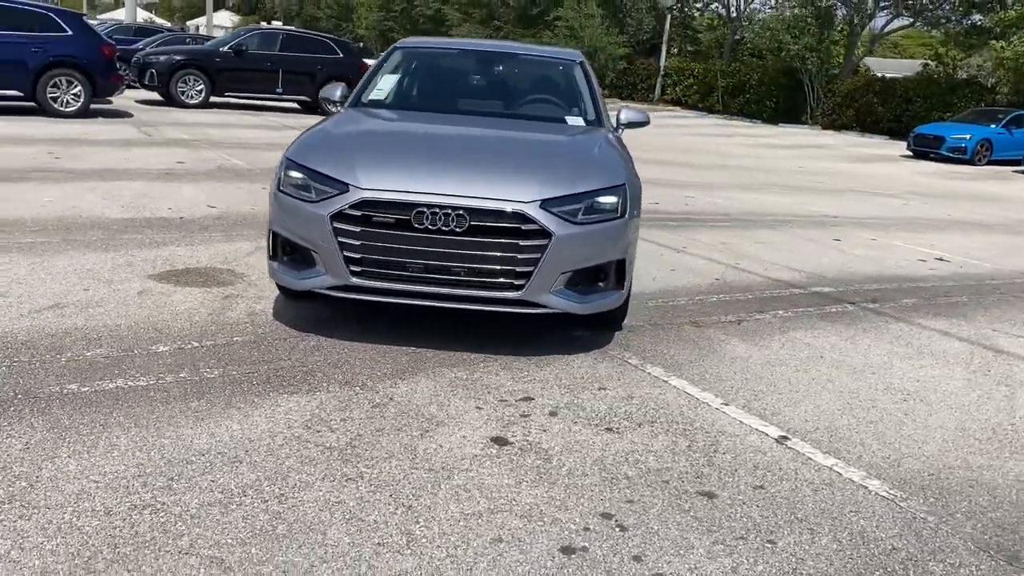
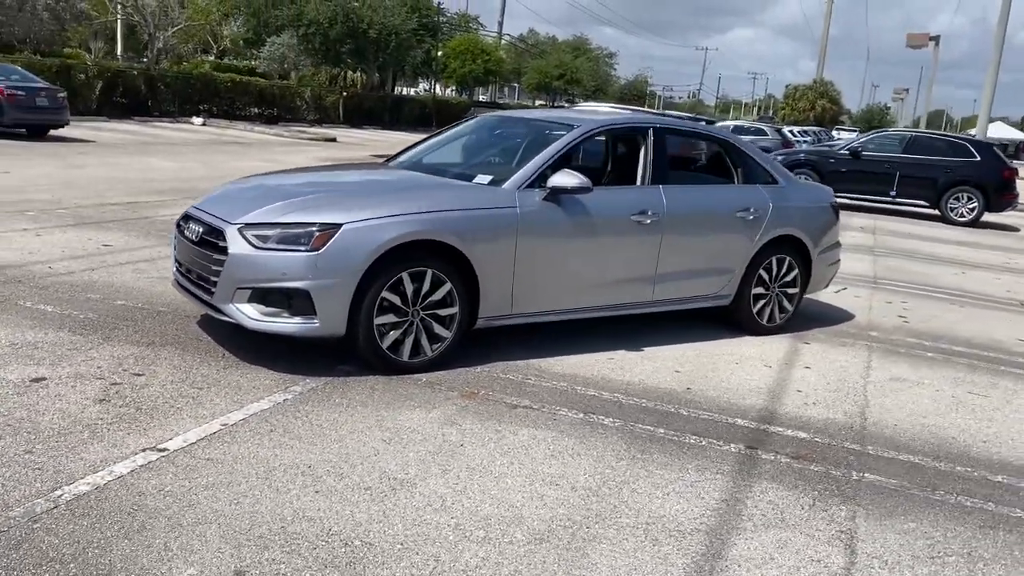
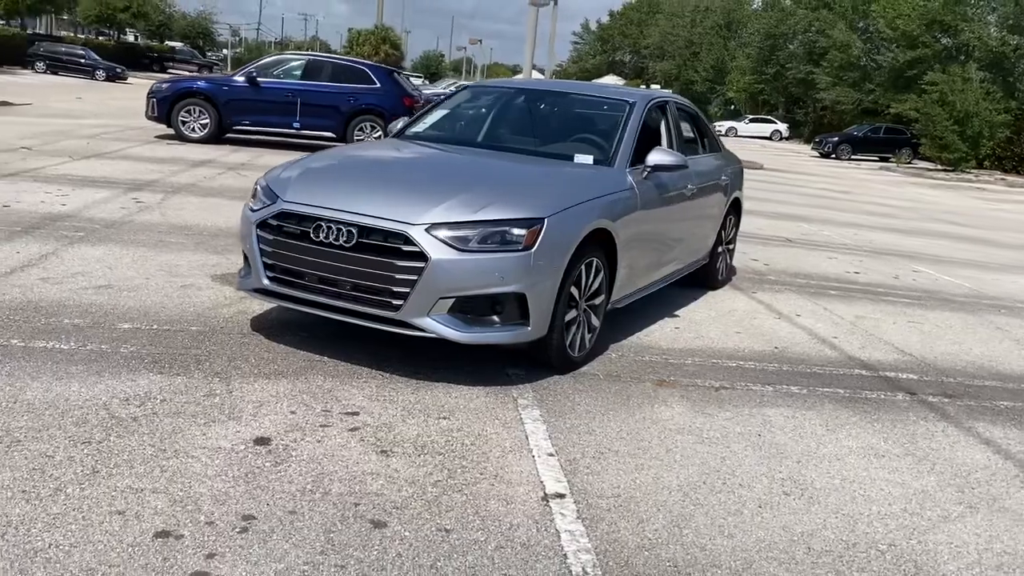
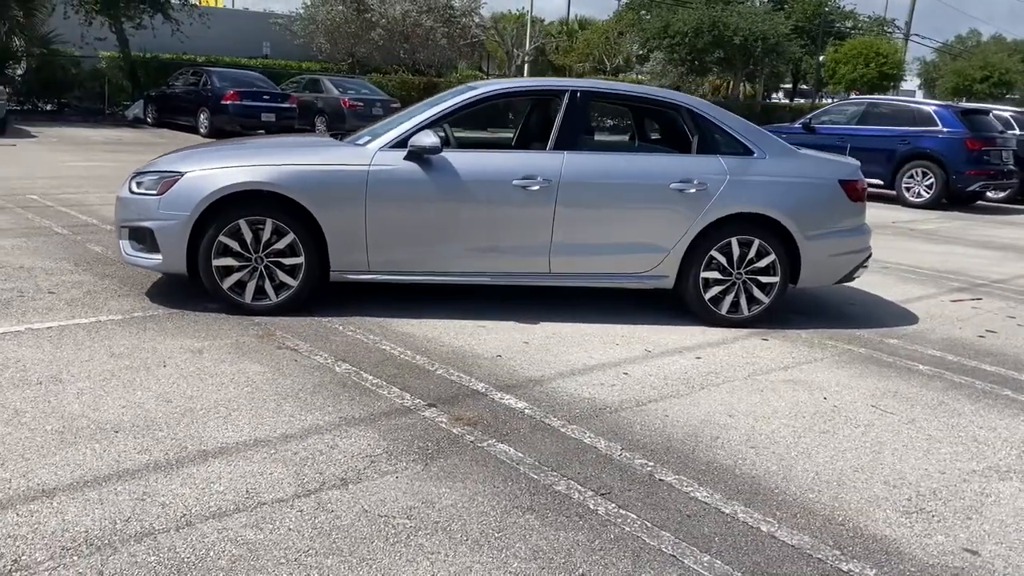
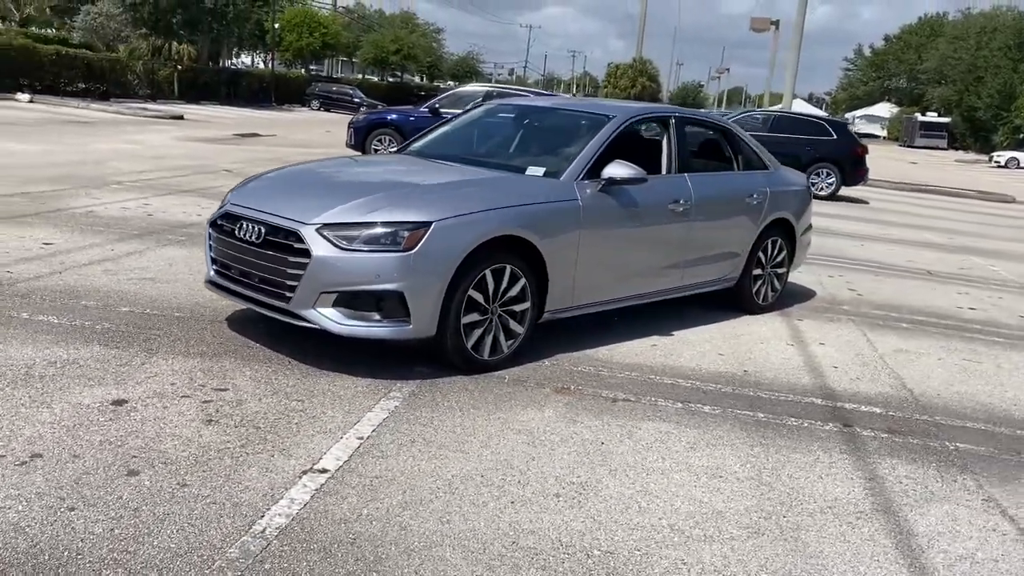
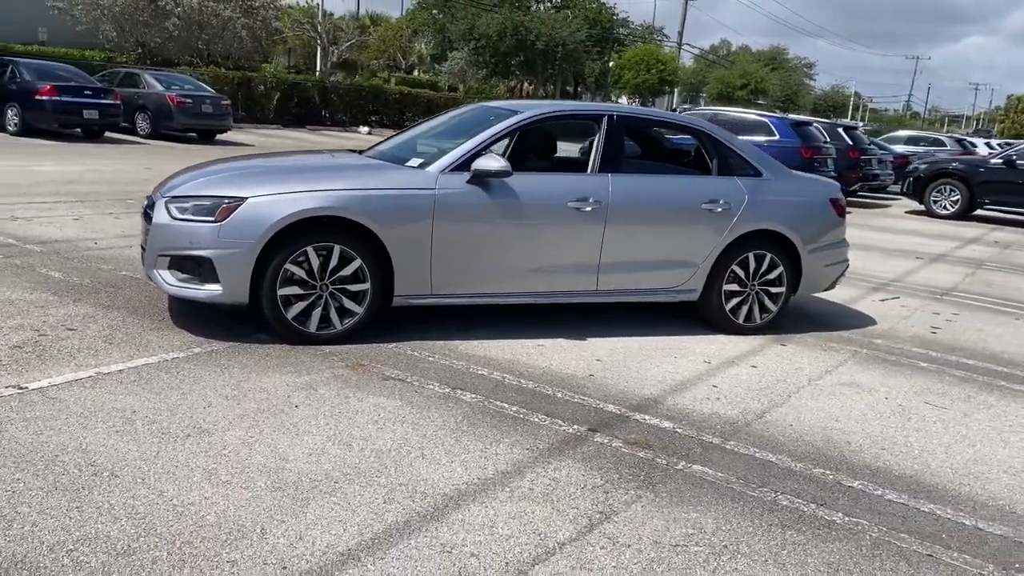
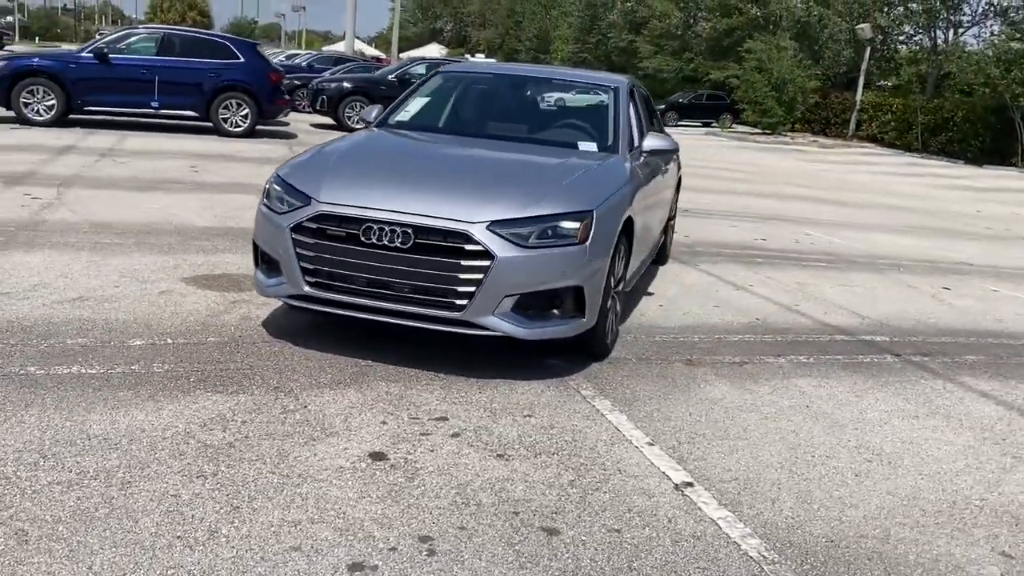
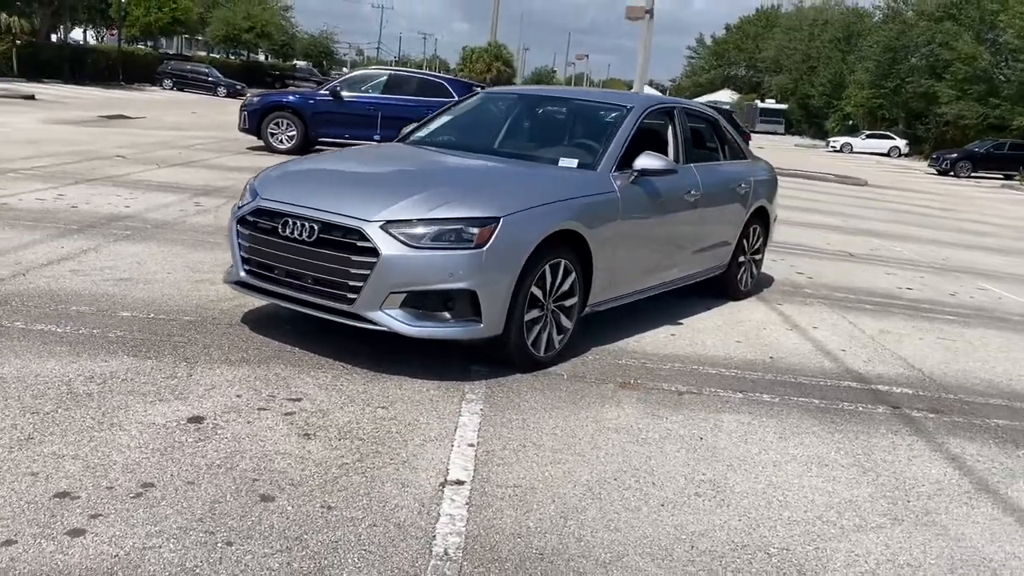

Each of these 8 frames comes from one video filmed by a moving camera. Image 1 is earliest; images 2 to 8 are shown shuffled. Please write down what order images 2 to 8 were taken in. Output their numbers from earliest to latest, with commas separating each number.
7, 3, 8, 5, 2, 6, 4
